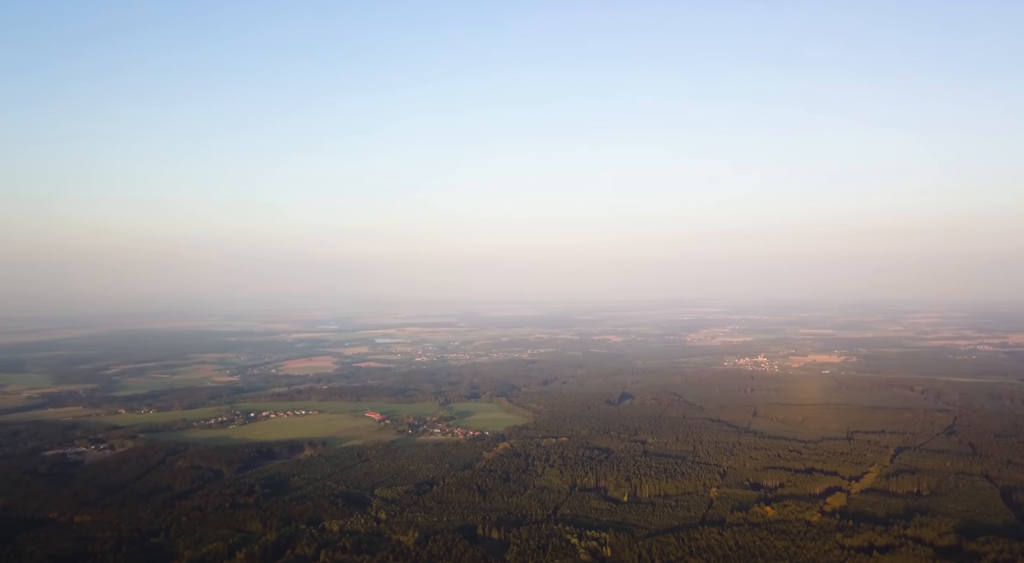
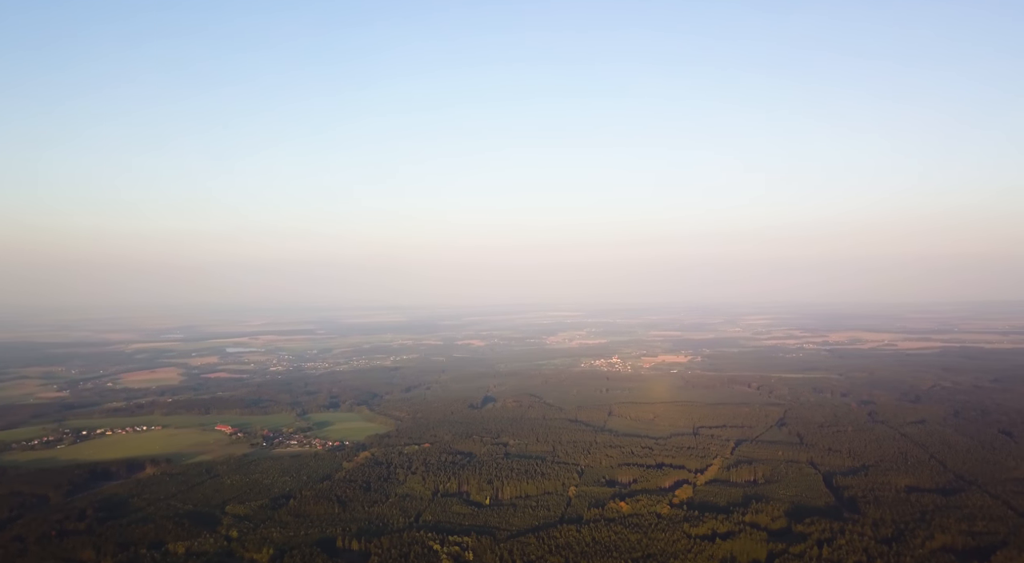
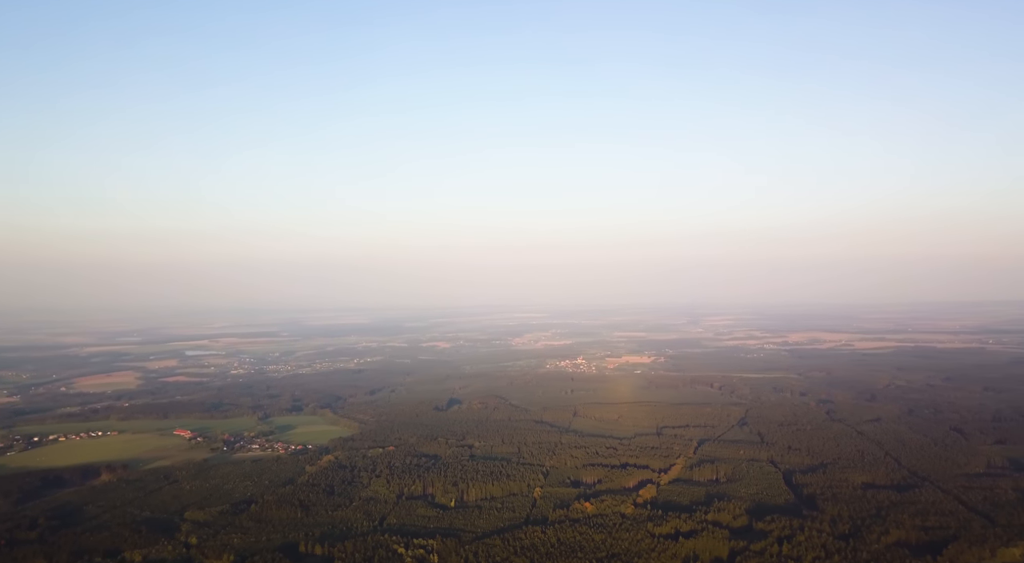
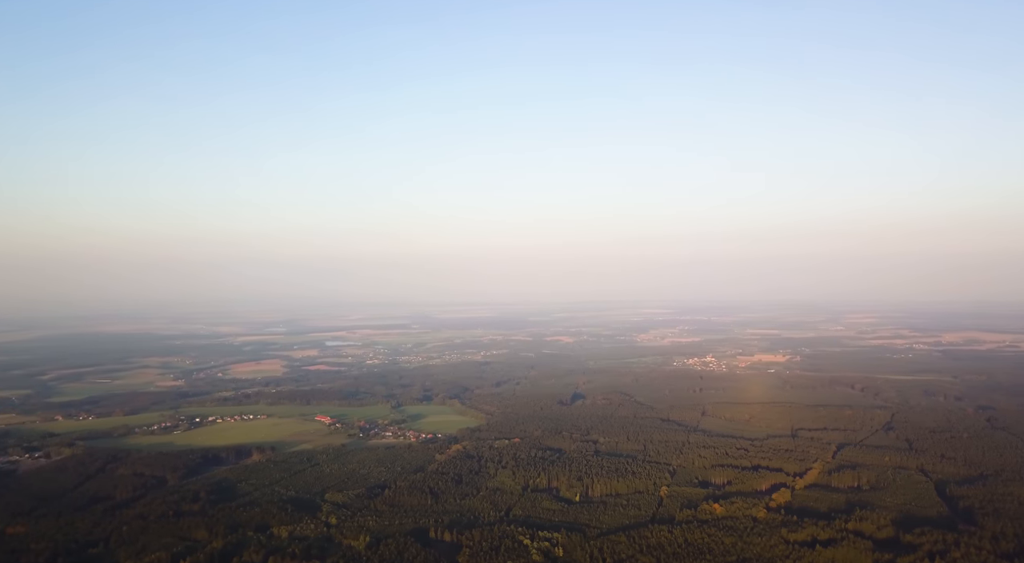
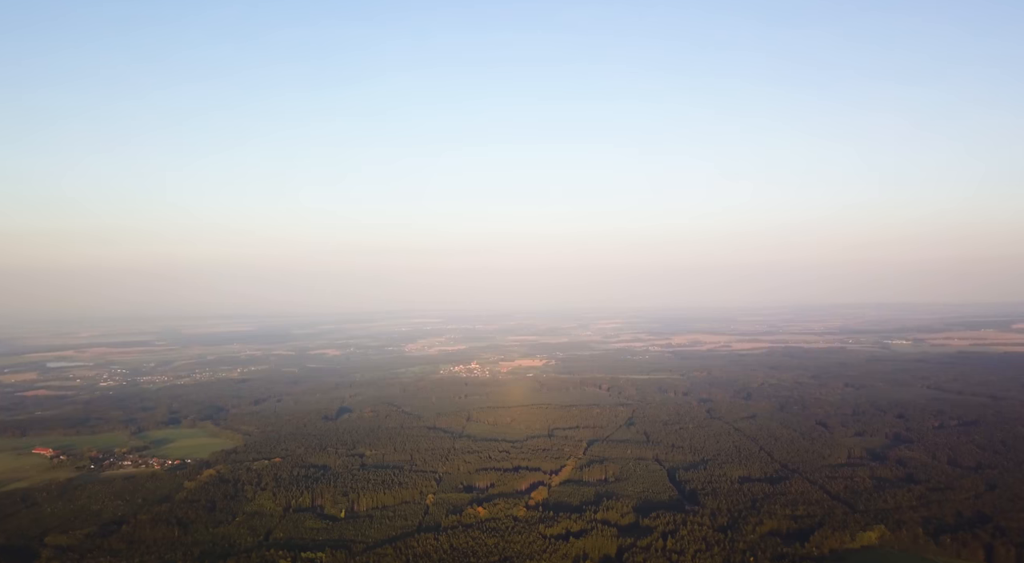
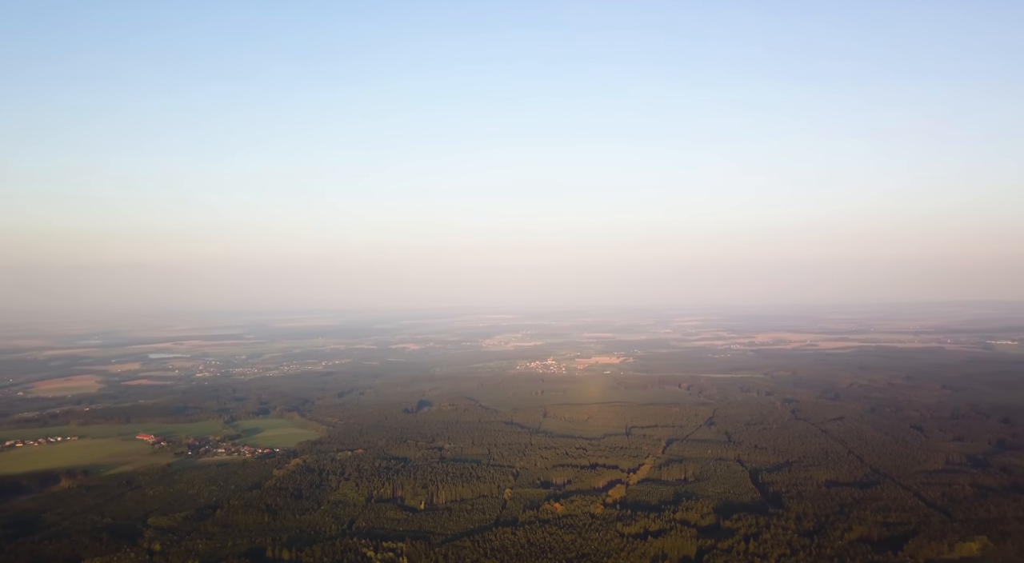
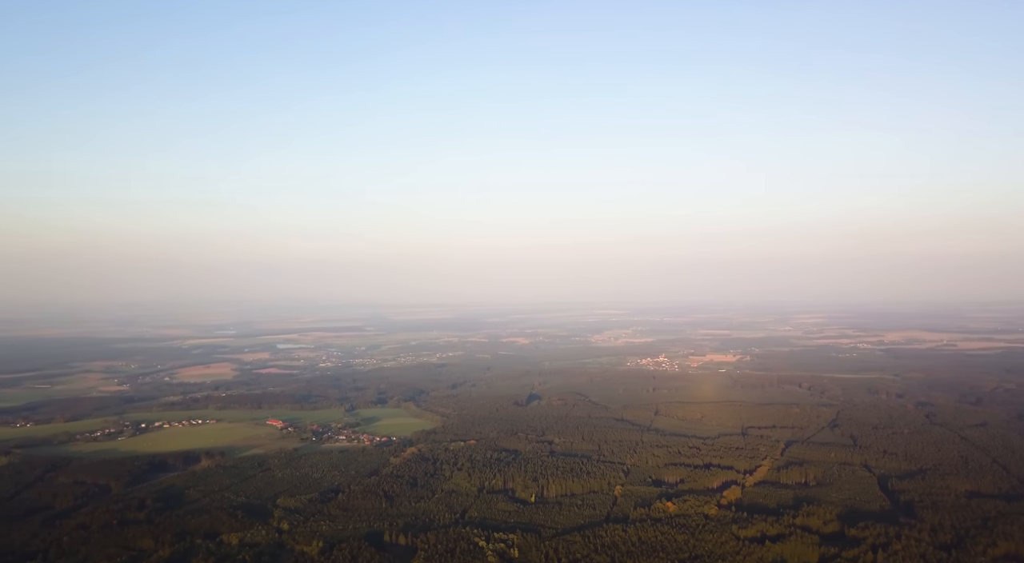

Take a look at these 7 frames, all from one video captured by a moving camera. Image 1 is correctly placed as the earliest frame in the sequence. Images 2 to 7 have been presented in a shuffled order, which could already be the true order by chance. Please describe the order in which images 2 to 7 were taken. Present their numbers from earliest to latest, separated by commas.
4, 7, 2, 3, 6, 5
